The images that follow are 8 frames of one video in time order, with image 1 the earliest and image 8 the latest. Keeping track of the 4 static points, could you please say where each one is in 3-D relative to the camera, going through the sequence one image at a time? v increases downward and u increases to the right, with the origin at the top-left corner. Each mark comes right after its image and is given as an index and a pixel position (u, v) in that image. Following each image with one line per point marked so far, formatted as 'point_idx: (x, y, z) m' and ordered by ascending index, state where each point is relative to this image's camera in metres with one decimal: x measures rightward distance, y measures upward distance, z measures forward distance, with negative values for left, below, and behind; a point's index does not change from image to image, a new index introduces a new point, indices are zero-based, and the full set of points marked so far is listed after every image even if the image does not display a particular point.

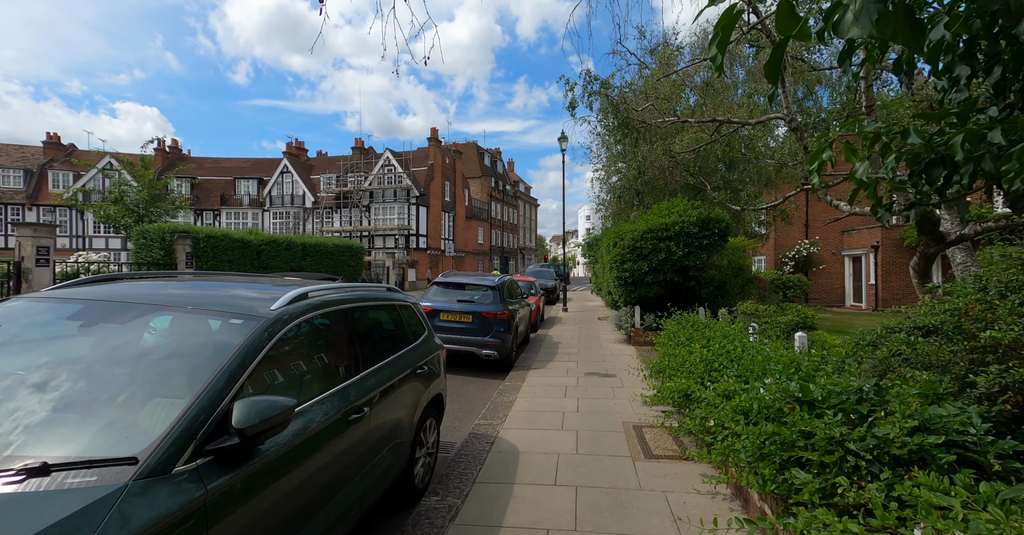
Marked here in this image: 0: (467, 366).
0: (-0.9, -2.0, +8.8) m
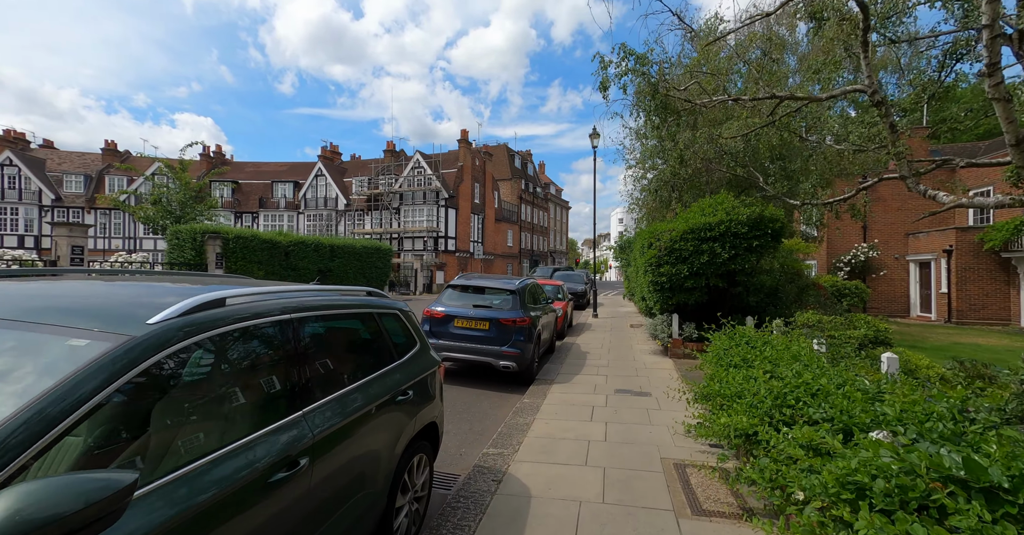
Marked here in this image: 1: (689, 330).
0: (-0.5, -2.0, +8.0) m
1: (+3.6, -1.3, +9.0) m
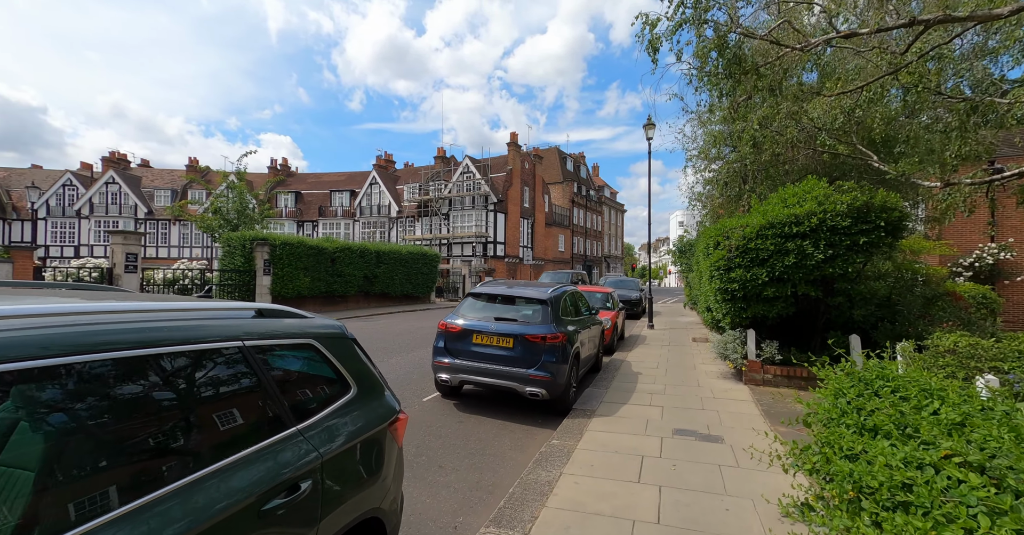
0: (0.0, -2.1, +6.7) m
1: (+4.2, -1.4, +7.2) m
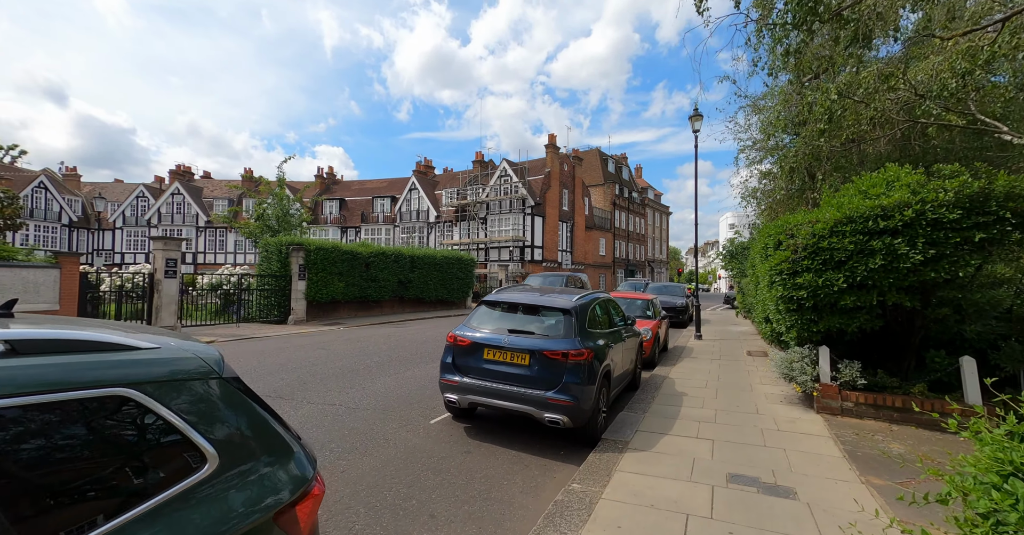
0: (+0.2, -2.1, +5.8) m
1: (+4.5, -1.4, +5.9) m
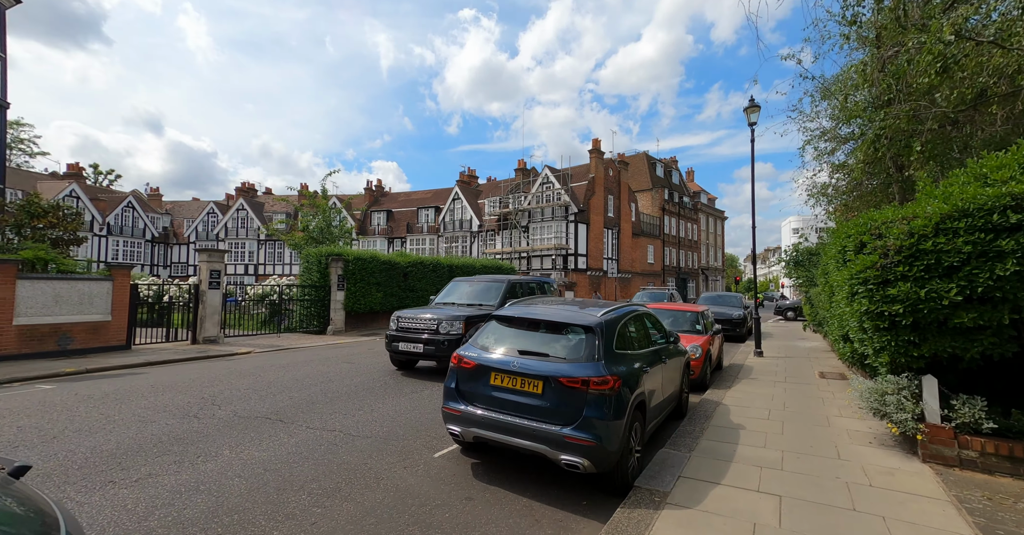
0: (+0.4, -2.2, +4.8) m
1: (+4.6, -1.5, +4.5) m
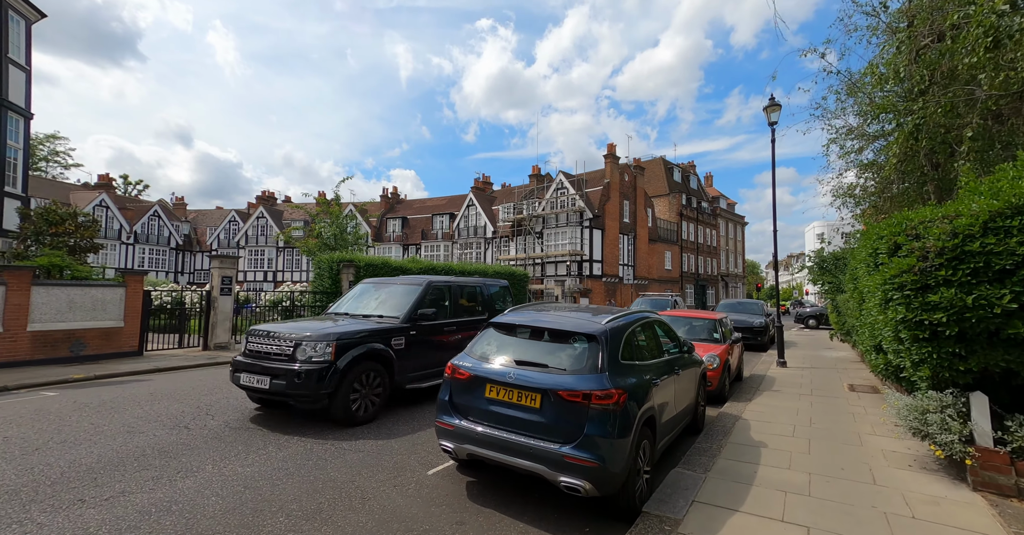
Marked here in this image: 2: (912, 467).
0: (+0.4, -2.3, +4.4) m
1: (+4.6, -1.5, +4.0) m
2: (+4.5, -2.2, +4.9) m
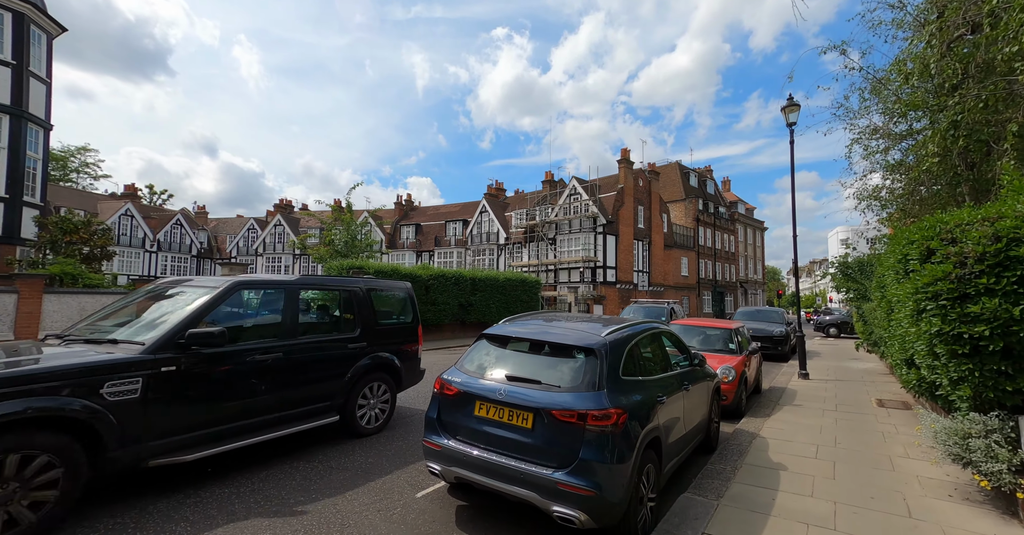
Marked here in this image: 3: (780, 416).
0: (+0.3, -2.3, +4.1) m
1: (+4.5, -1.6, +3.5) m
2: (+4.4, -2.3, +4.4) m
3: (+4.8, -2.6, +7.9) m
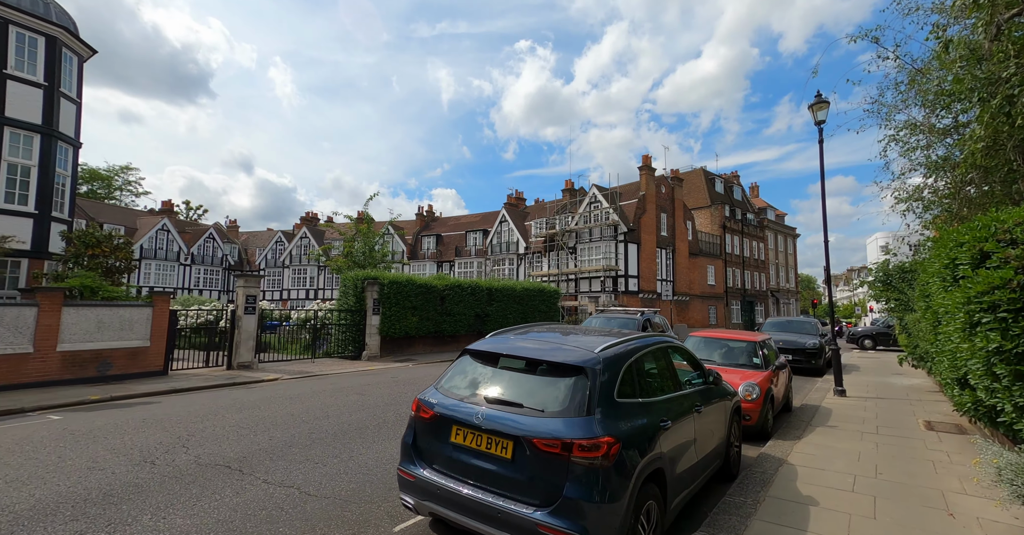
0: (+0.1, -2.4, +3.6) m
1: (+4.3, -1.6, +2.7) m
2: (+4.3, -2.3, +3.7) m
3: (+4.8, -2.8, +7.1) m
